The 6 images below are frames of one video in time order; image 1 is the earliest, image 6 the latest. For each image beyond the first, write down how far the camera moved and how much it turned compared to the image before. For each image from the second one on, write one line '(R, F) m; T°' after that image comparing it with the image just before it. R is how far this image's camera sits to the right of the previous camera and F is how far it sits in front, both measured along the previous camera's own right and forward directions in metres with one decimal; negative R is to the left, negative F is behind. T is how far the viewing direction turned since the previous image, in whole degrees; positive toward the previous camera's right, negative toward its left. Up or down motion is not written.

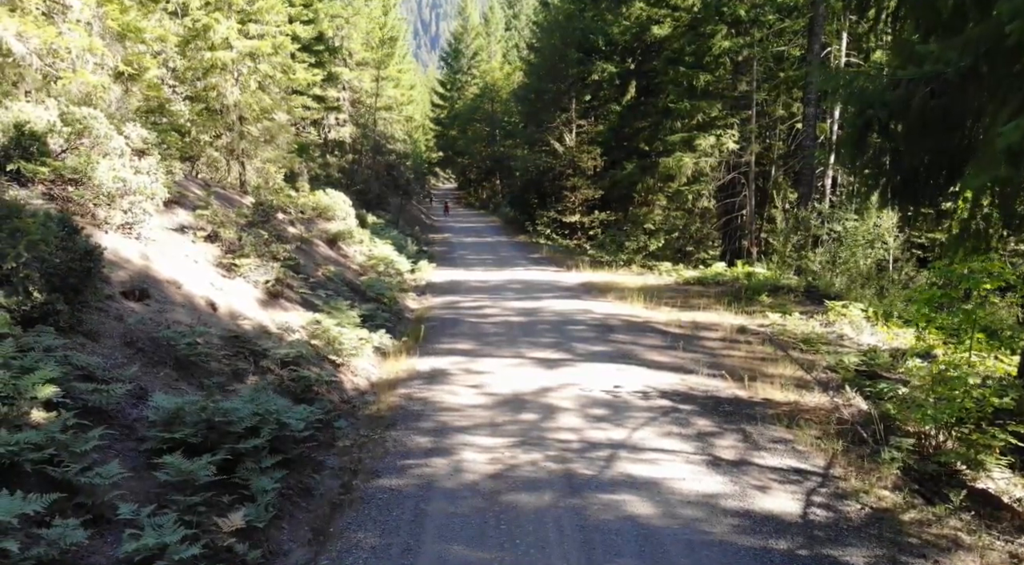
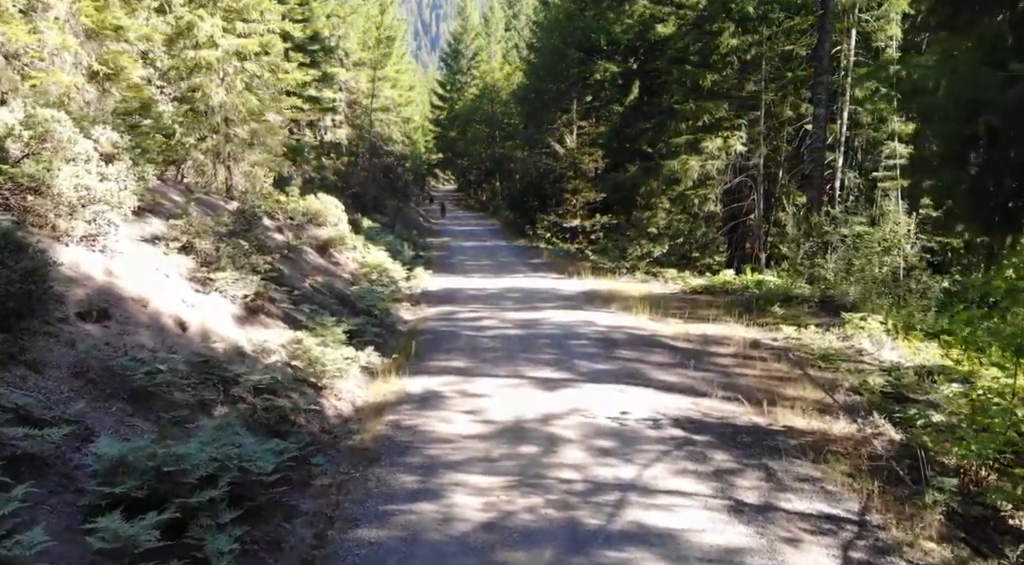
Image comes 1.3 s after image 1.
(0.0, +0.9) m; 0°
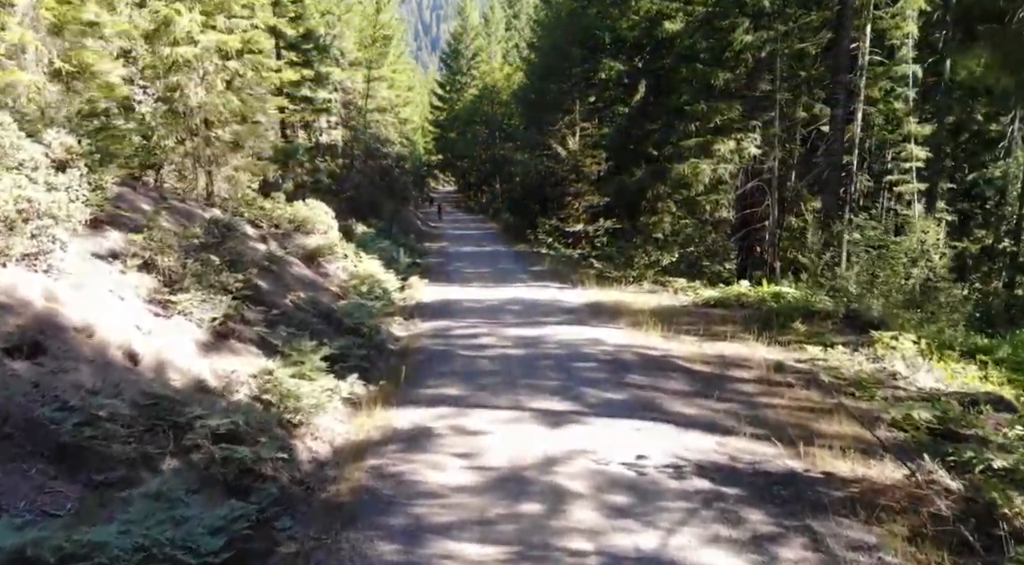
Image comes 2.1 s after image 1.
(0.0, +1.3) m; 0°
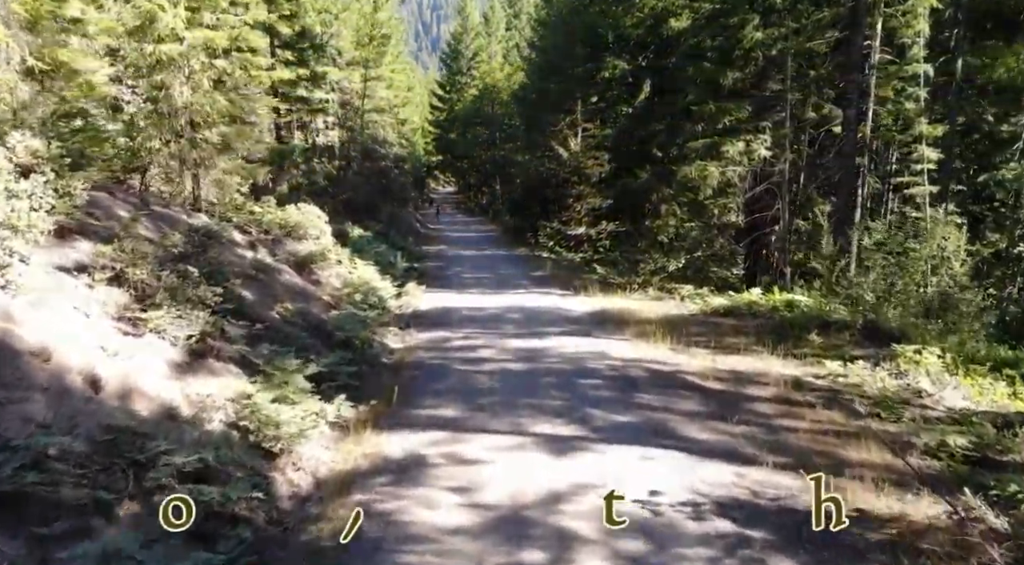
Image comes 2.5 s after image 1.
(0.0, +0.8) m; 0°
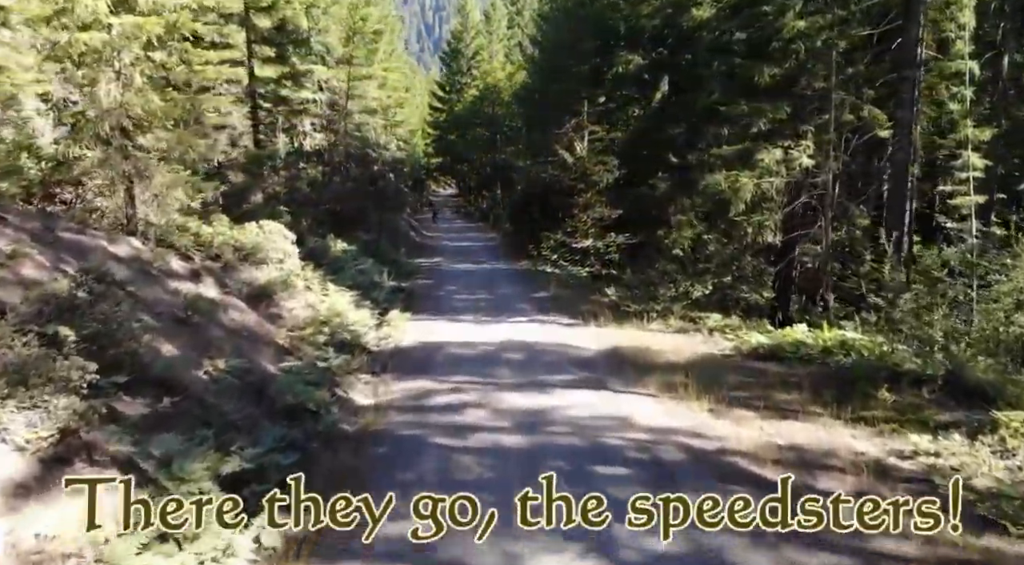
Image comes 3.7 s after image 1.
(+0.1, +3.0) m; 0°
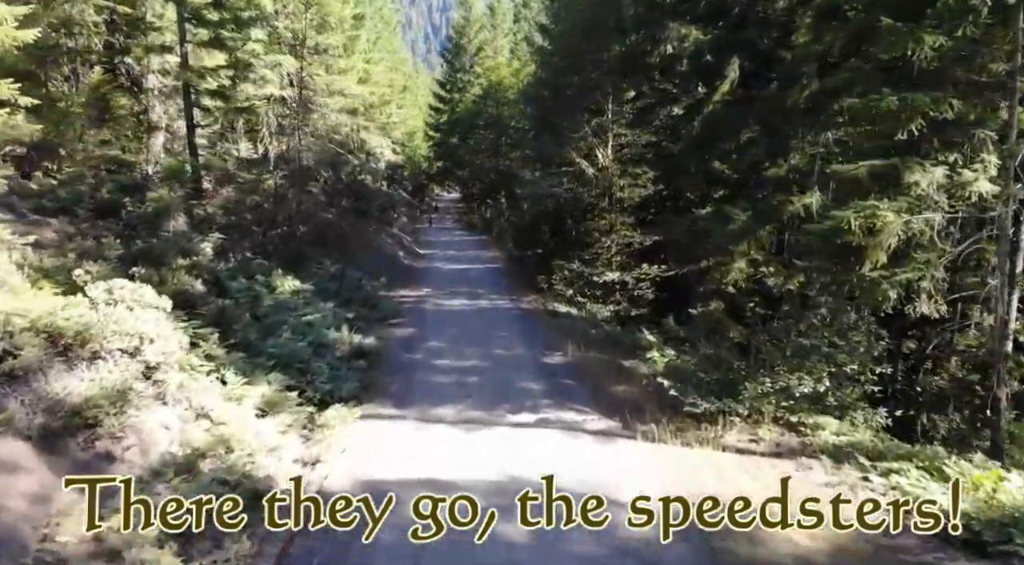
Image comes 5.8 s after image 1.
(+0.1, +6.7) m; 0°
